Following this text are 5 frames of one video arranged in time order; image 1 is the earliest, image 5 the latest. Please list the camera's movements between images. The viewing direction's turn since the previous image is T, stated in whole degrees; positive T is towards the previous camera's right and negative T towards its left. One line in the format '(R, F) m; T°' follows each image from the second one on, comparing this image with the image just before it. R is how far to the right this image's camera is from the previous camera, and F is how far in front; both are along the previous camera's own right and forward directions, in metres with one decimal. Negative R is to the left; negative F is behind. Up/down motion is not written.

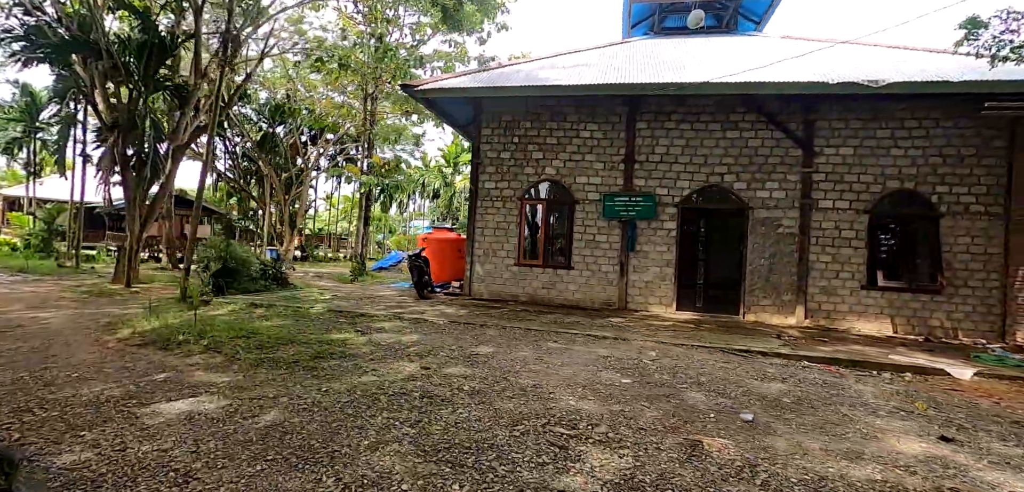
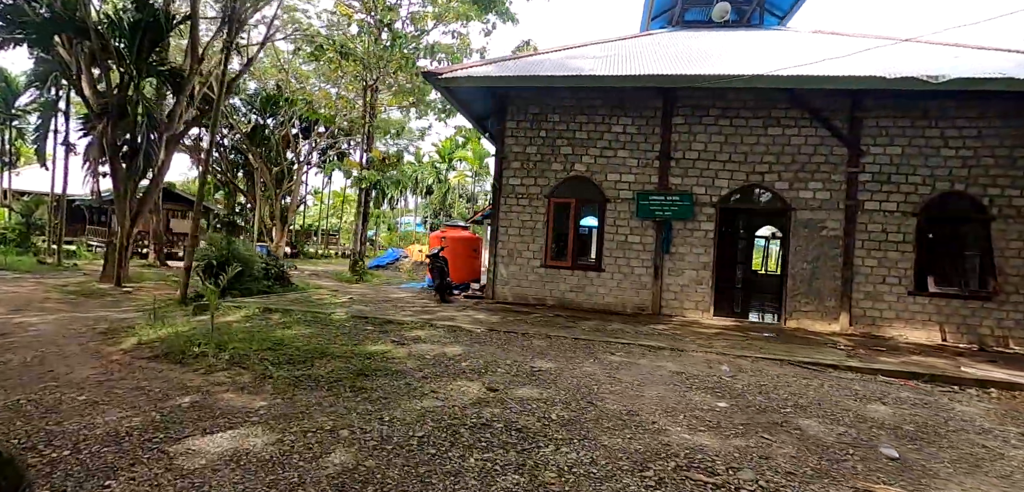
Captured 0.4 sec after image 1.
(-0.7, +0.5) m; +2°
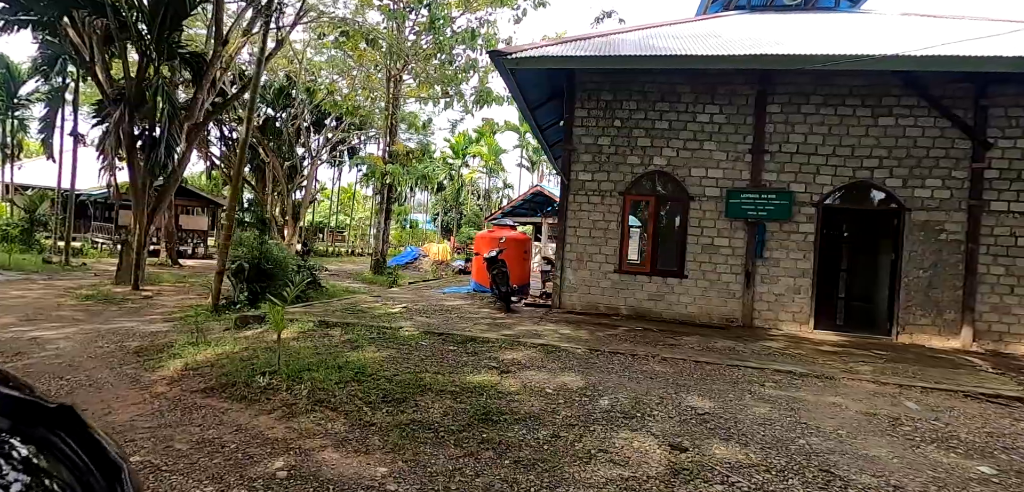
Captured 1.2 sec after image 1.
(-1.1, +0.9) m; 0°
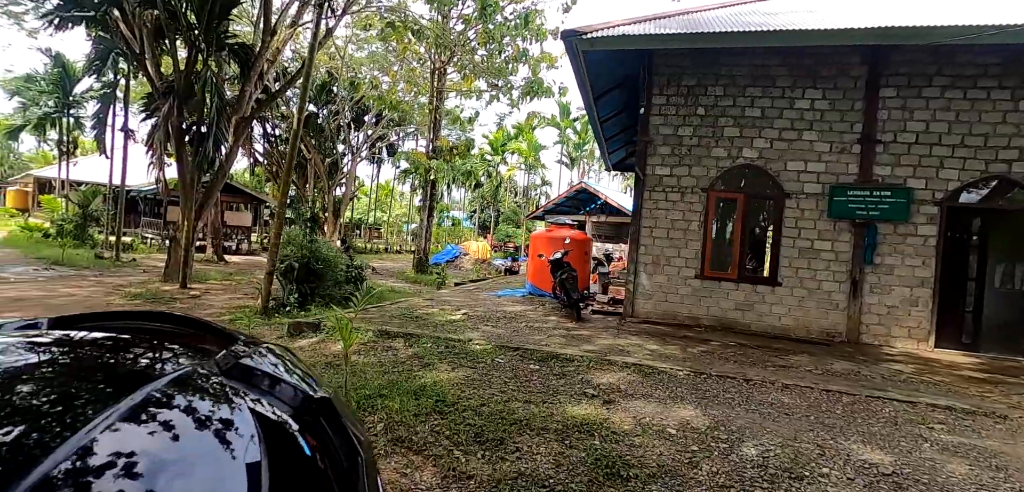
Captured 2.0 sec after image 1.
(-0.5, +0.7) m; -4°
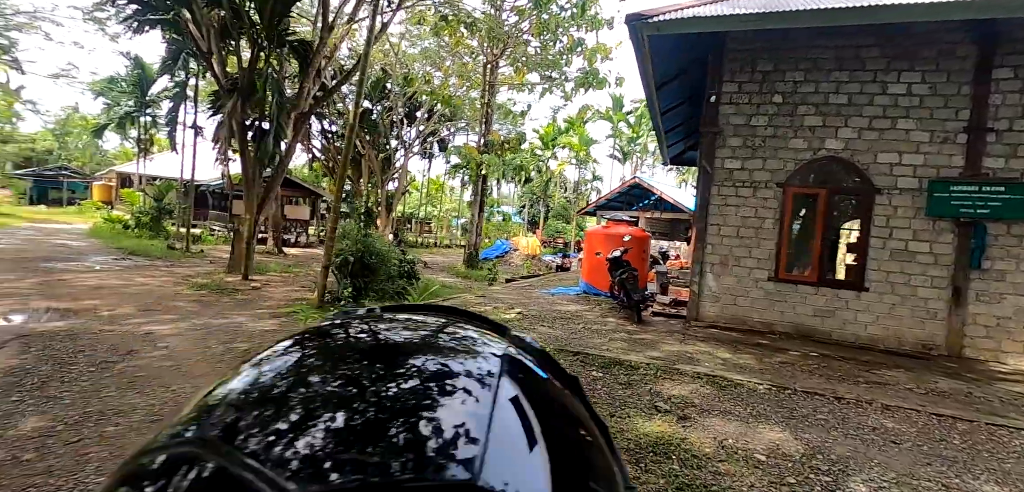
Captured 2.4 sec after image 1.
(-0.1, +0.3) m; -6°
